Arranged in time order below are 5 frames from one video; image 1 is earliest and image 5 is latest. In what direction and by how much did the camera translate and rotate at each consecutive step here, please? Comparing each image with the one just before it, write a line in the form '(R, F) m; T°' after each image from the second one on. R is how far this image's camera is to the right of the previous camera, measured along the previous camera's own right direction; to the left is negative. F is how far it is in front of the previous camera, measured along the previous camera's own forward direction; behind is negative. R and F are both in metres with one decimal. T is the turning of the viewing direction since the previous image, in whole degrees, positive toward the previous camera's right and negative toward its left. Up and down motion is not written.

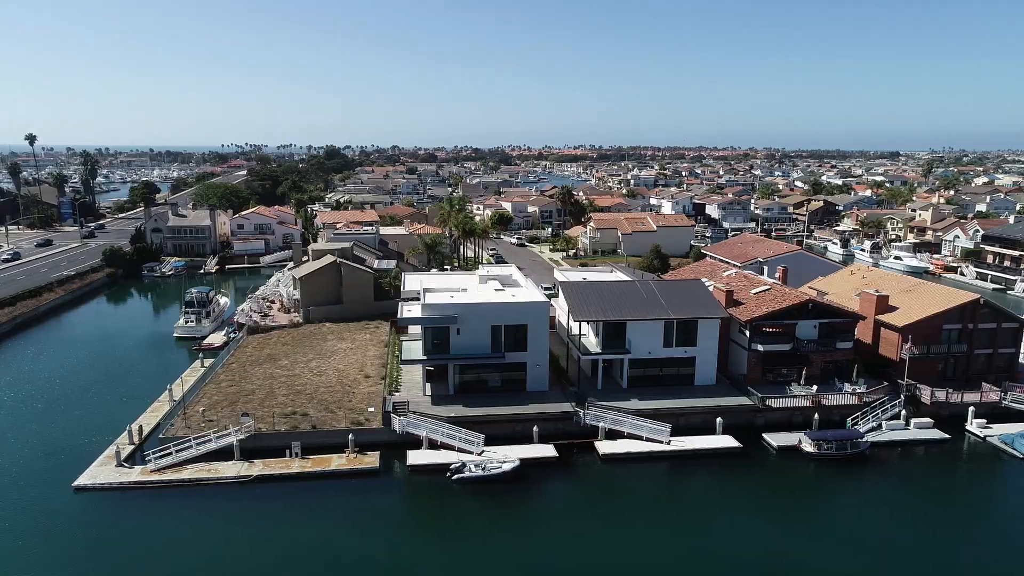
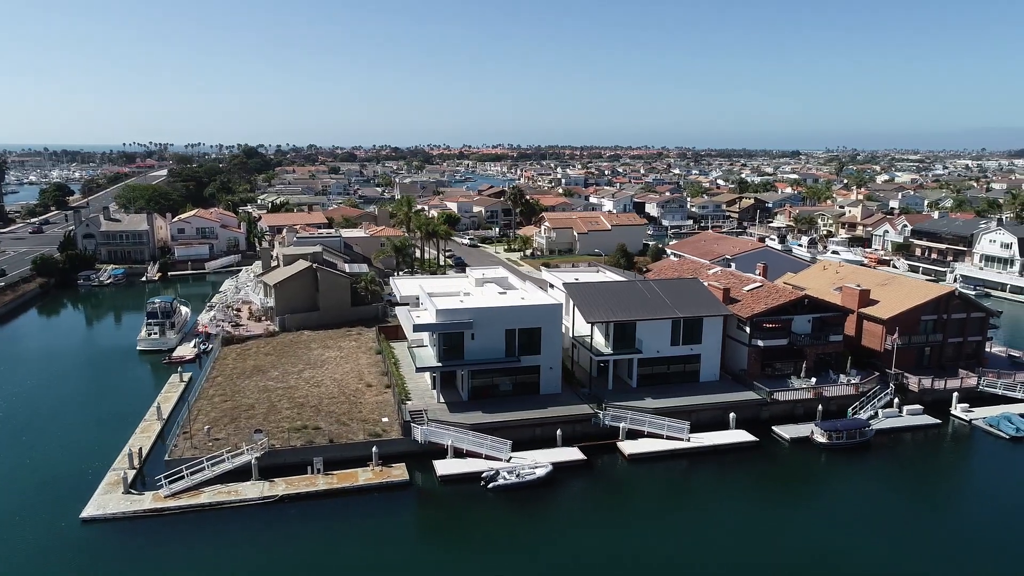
(-3.6, +0.5) m; +6°
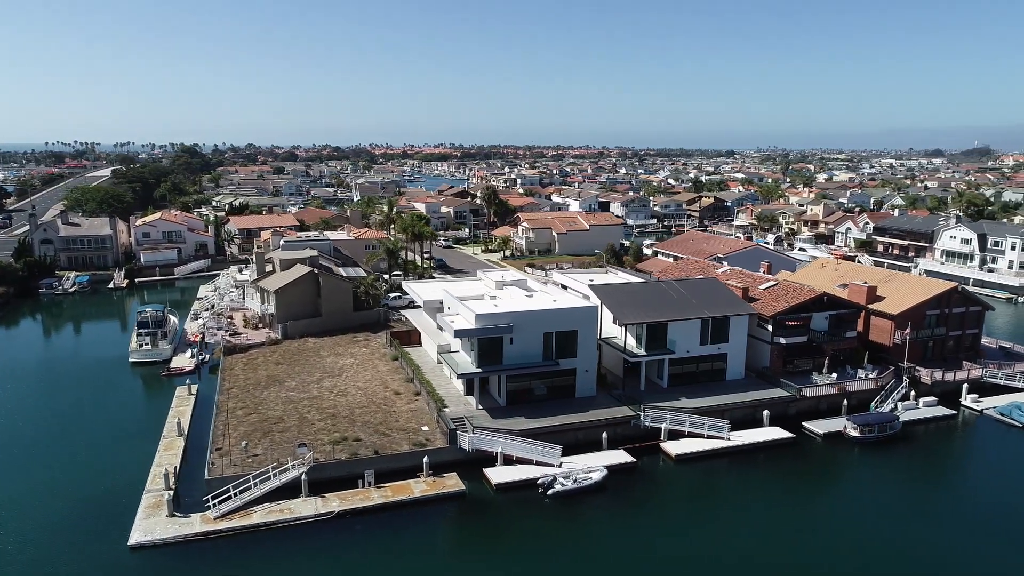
(-3.6, +0.5) m; +4°
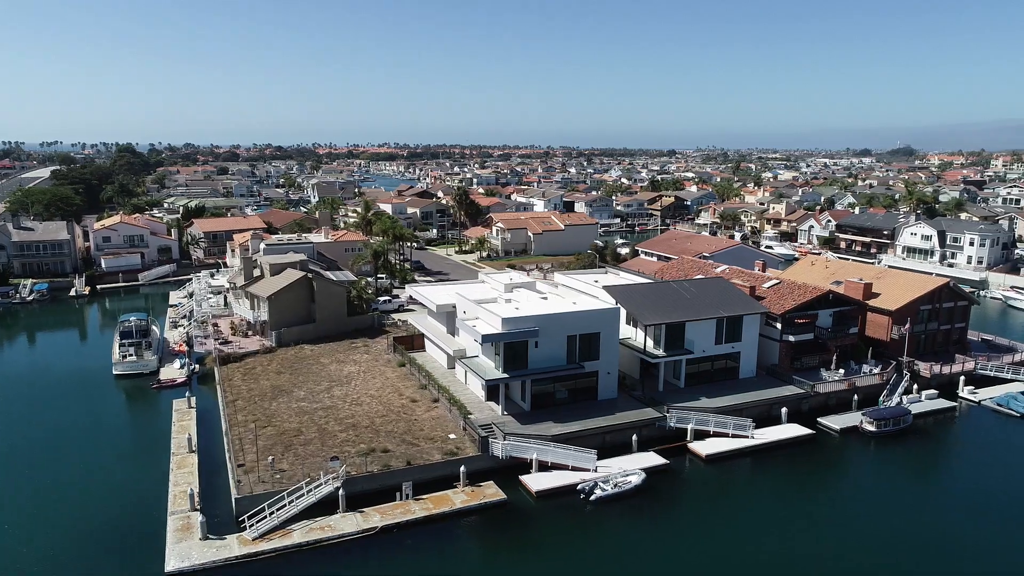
(-2.9, +0.5) m; +4°
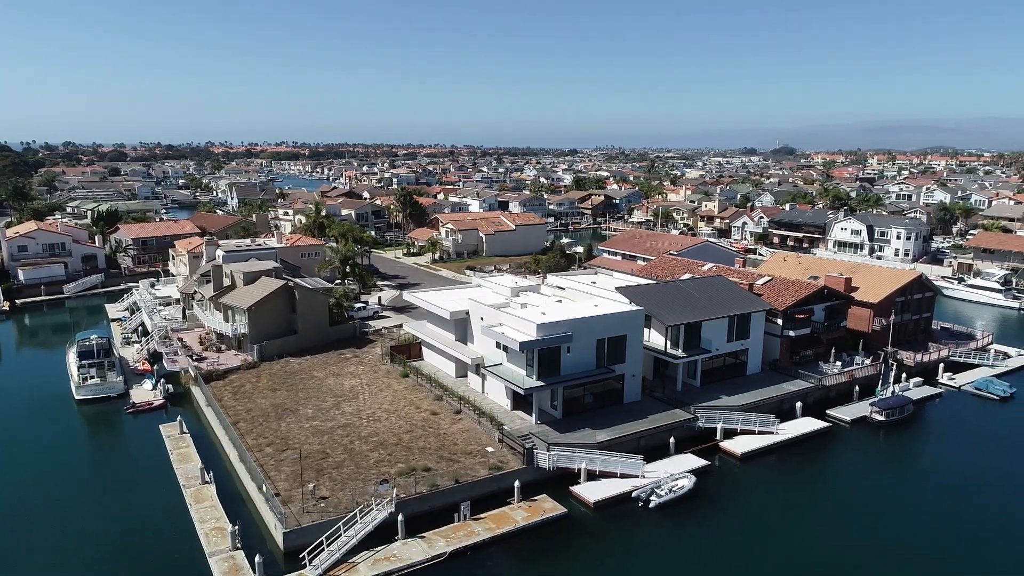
(-4.4, +1.1) m; +7°
